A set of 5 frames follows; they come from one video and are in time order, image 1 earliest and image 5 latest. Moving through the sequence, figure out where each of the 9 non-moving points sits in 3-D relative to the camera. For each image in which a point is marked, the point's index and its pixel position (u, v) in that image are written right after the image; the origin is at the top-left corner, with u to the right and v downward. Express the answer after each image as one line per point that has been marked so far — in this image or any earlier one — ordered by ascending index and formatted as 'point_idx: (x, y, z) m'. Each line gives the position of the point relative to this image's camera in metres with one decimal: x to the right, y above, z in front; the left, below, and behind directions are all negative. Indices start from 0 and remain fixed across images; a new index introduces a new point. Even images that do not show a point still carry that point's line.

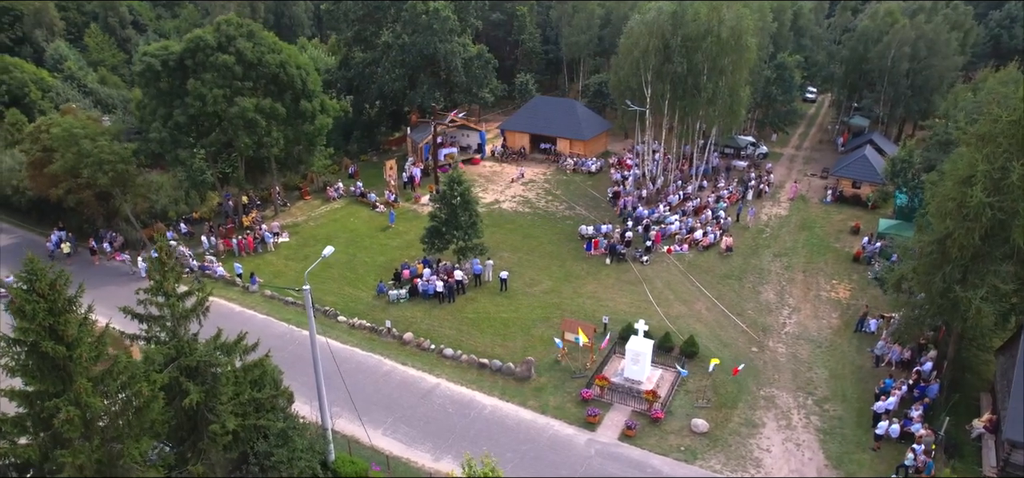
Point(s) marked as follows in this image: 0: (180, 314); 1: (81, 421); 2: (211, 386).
0: (-7.7, -1.7, +15.6) m
1: (-8.5, -3.6, +13.3) m
2: (-7.1, -3.4, +15.7) m
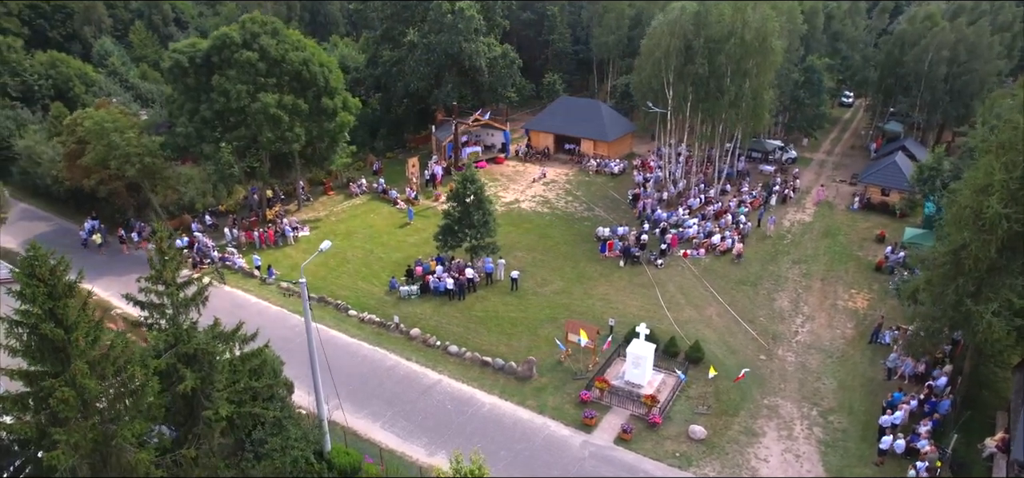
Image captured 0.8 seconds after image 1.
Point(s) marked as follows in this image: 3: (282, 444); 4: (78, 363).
0: (-8.0, -1.5, +16.1) m
1: (-9.0, -3.4, +13.8) m
2: (-7.4, -3.2, +16.2) m
3: (-6.0, -5.3, +17.3) m
4: (-9.0, -2.6, +13.8) m
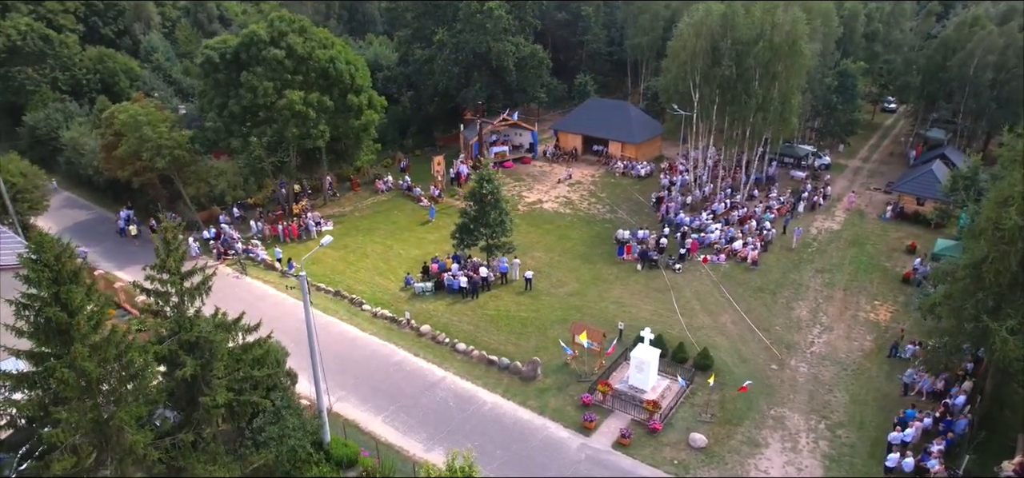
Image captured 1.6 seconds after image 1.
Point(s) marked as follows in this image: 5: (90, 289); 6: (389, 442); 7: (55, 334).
0: (-8.2, -1.3, +16.7) m
1: (-9.4, -3.1, +14.5) m
2: (-7.6, -3.0, +16.7) m
3: (-6.2, -5.1, +17.7) m
4: (-9.3, -2.3, +14.4) m
5: (-9.7, -1.1, +15.3) m
6: (-3.7, -6.1, +20.0) m
7: (-9.9, -2.1, +14.5) m
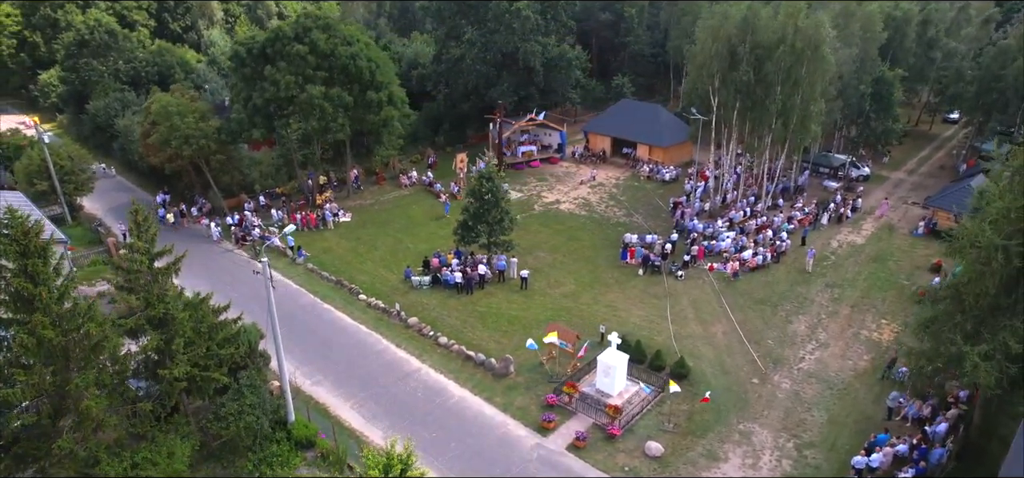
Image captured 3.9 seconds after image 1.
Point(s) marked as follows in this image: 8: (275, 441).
0: (-9.6, -0.8, +17.8) m
1: (-11.1, -2.6, +15.7) m
2: (-9.1, -2.6, +17.8) m
3: (-7.7, -4.8, +18.6) m
4: (-11.0, -1.8, +15.6) m
5: (-11.2, -0.6, +16.6) m
6: (-5.0, -5.8, +20.6) m
7: (-11.5, -1.5, +15.8) m
8: (-7.0, -5.9, +19.5) m
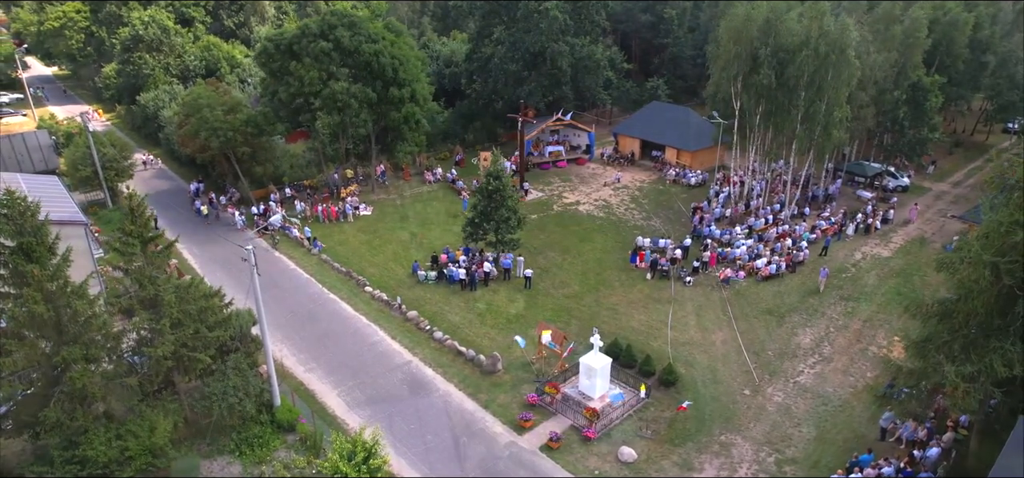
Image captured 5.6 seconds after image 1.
0: (-10.3, -0.4, +18.7) m
1: (-12.0, -2.1, +16.8) m
2: (-9.9, -2.2, +18.7) m
3: (-8.5, -4.4, +19.4) m
4: (-11.9, -1.3, +16.7) m
5: (-12.0, -0.1, +17.6) m
6: (-5.7, -5.5, +21.1) m
7: (-12.4, -1.0, +16.9) m
8: (-7.7, -5.6, +20.2) m
